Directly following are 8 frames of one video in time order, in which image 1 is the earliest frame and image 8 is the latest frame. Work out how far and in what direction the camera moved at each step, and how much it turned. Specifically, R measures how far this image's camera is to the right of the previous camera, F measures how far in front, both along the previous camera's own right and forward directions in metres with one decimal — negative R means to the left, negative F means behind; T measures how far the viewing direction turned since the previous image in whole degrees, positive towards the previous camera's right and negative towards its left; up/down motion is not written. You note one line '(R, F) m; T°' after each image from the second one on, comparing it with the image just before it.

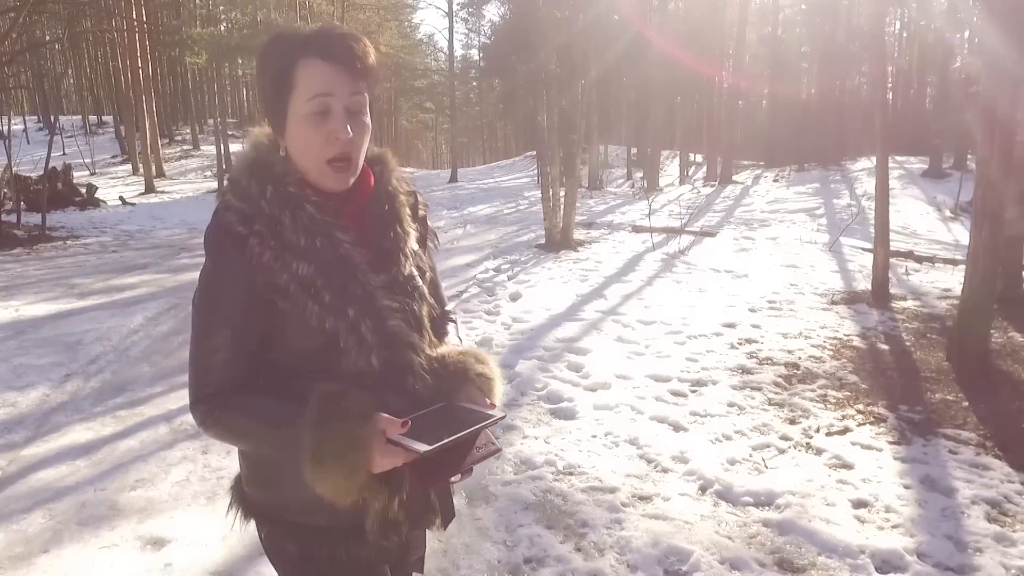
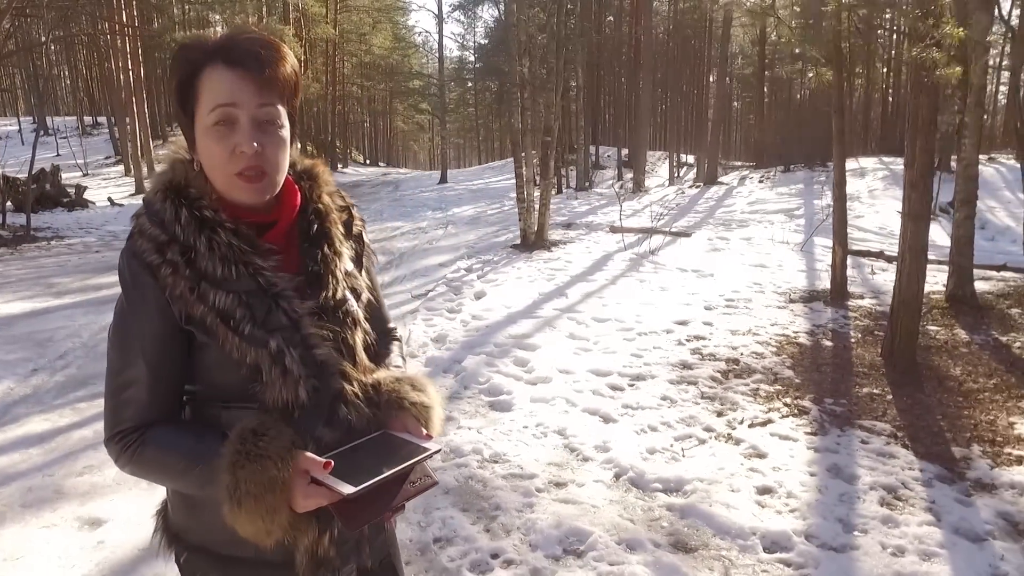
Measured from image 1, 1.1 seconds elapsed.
(+0.5, -0.2) m; 0°
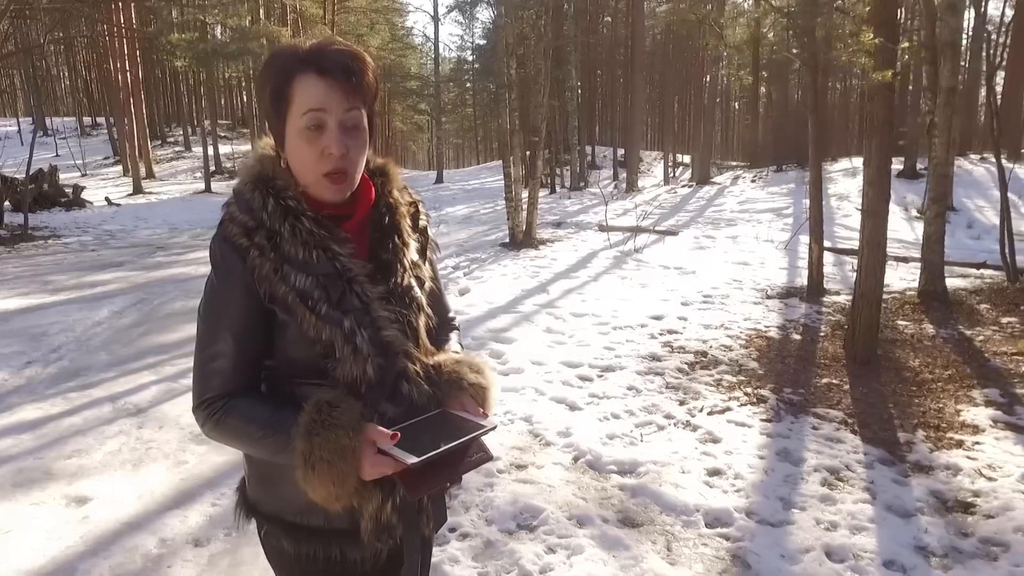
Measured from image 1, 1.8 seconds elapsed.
(+0.2, -0.2) m; 0°
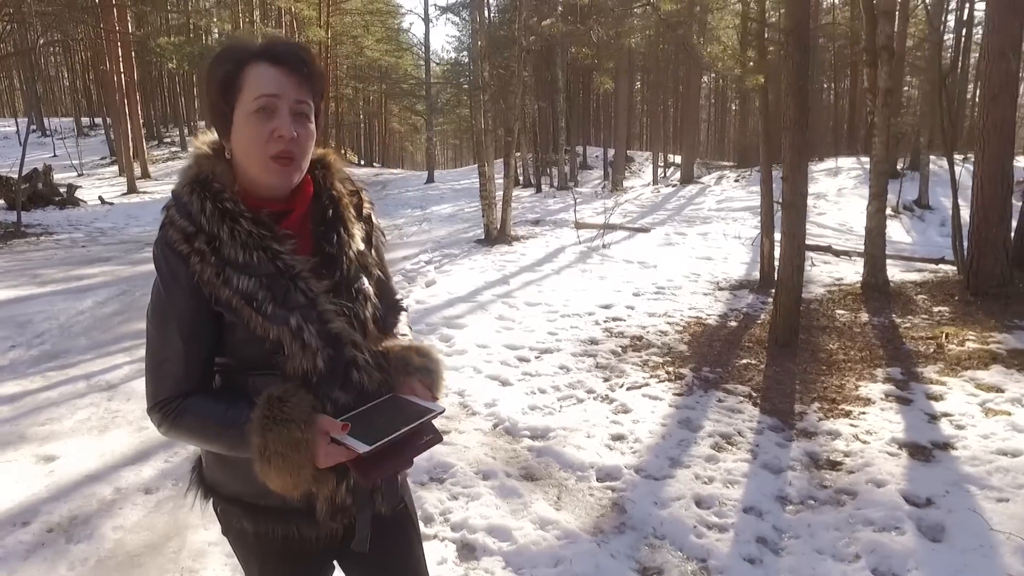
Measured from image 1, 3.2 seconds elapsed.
(+0.5, -0.5) m; 0°
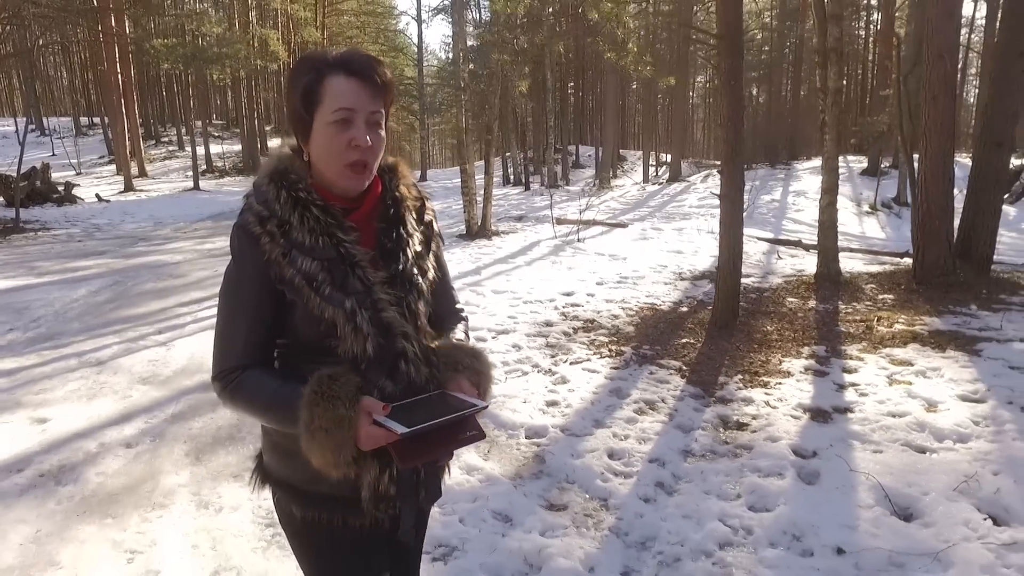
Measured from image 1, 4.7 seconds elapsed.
(+0.4, -0.5) m; 0°
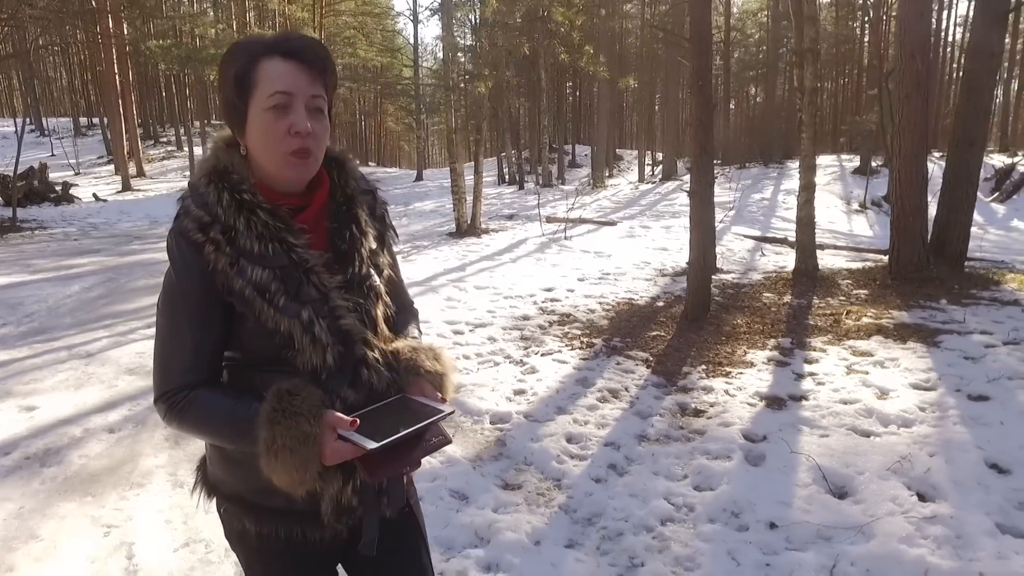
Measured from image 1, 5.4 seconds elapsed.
(+0.3, -0.2) m; 0°
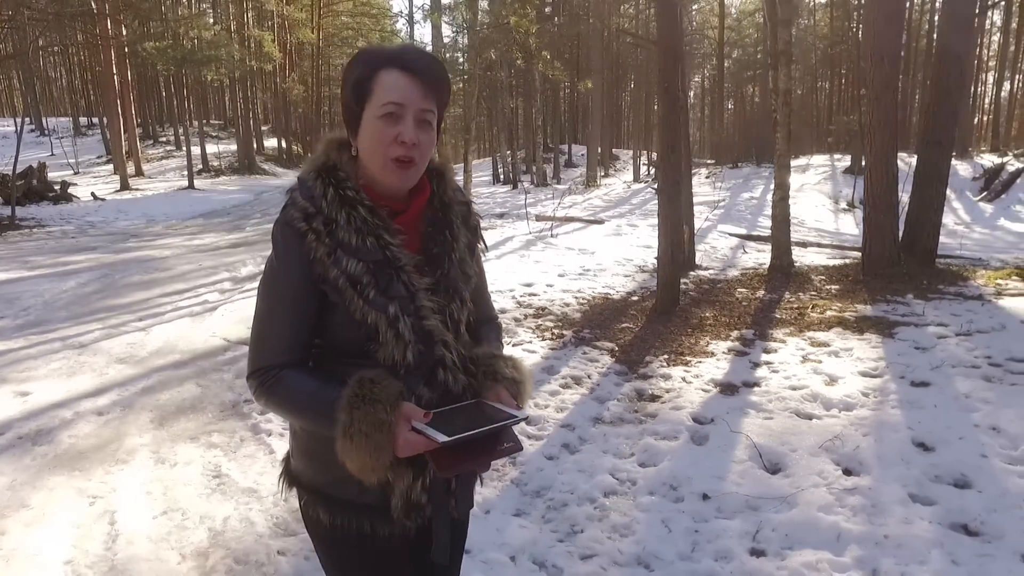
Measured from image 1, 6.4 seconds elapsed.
(+0.3, -0.3) m; 0°
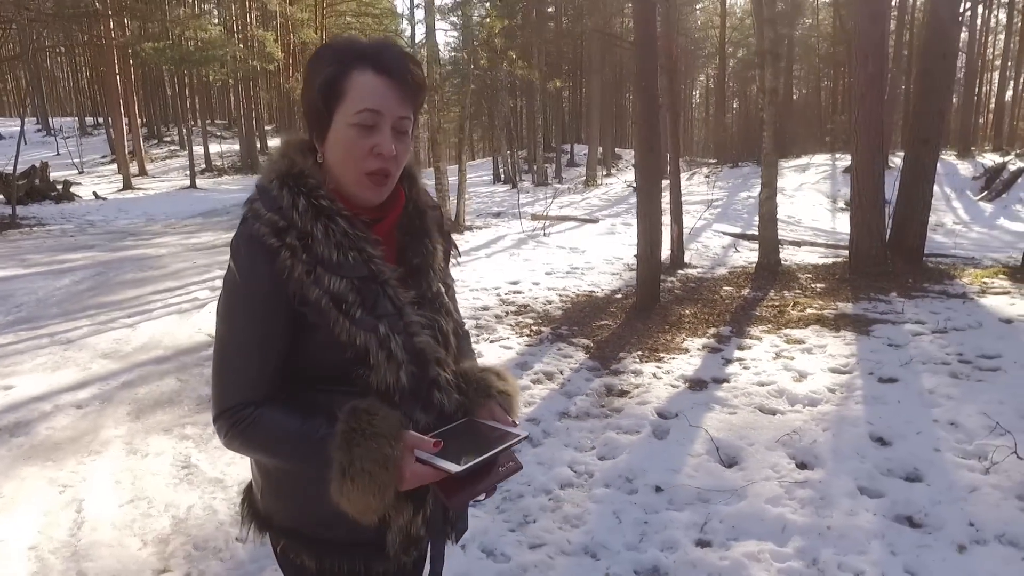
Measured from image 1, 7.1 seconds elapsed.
(+0.3, -0.1) m; -1°
